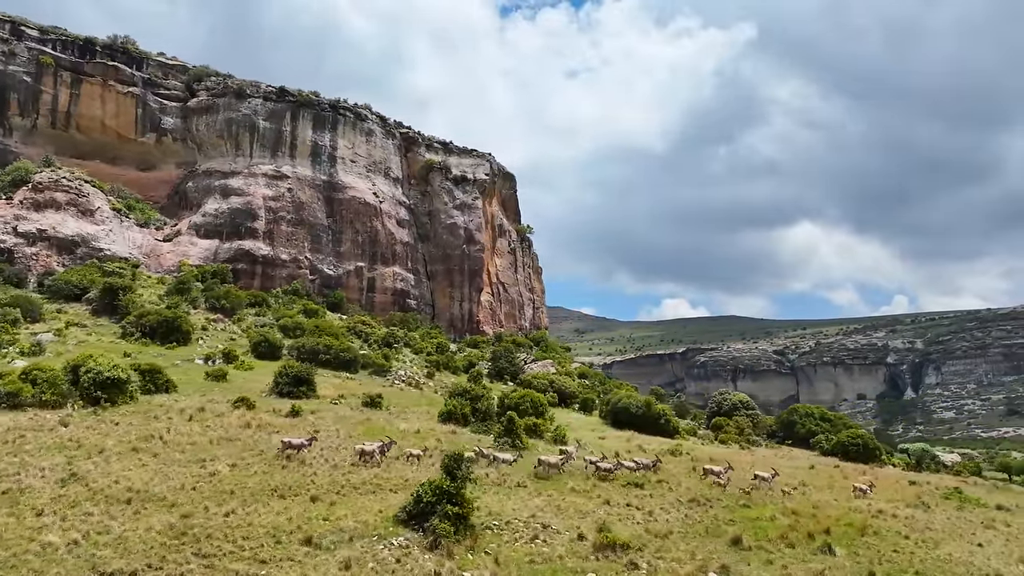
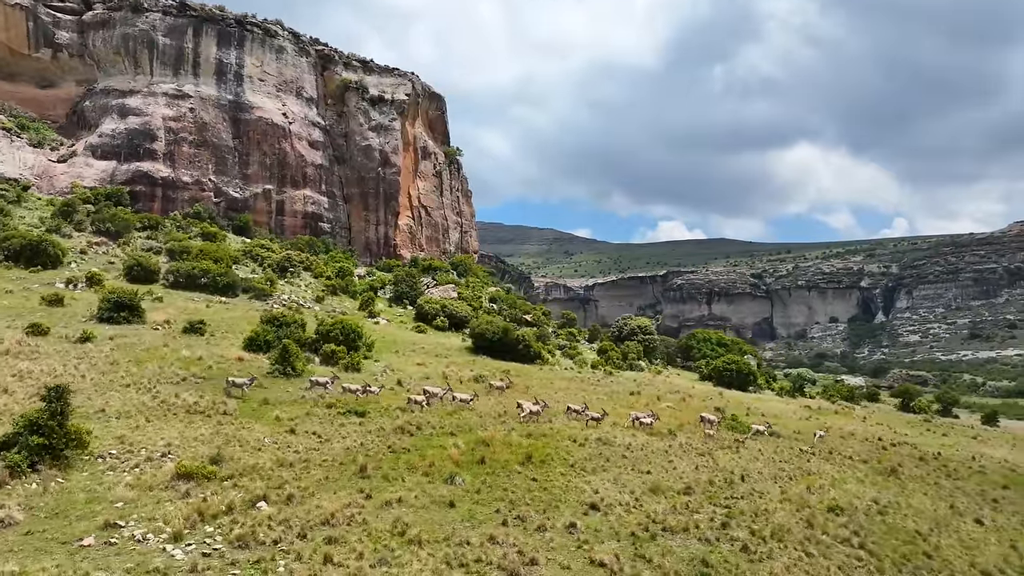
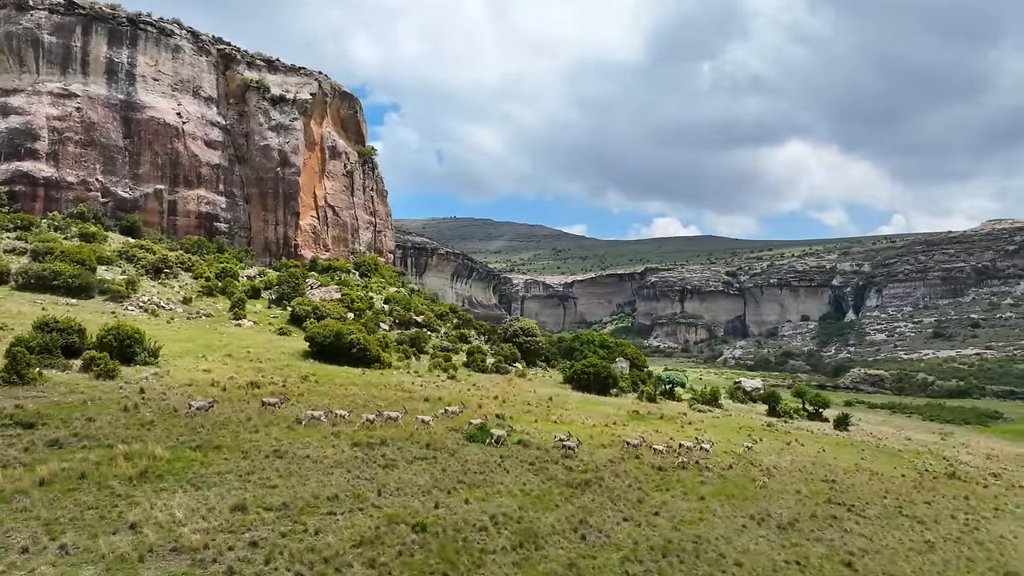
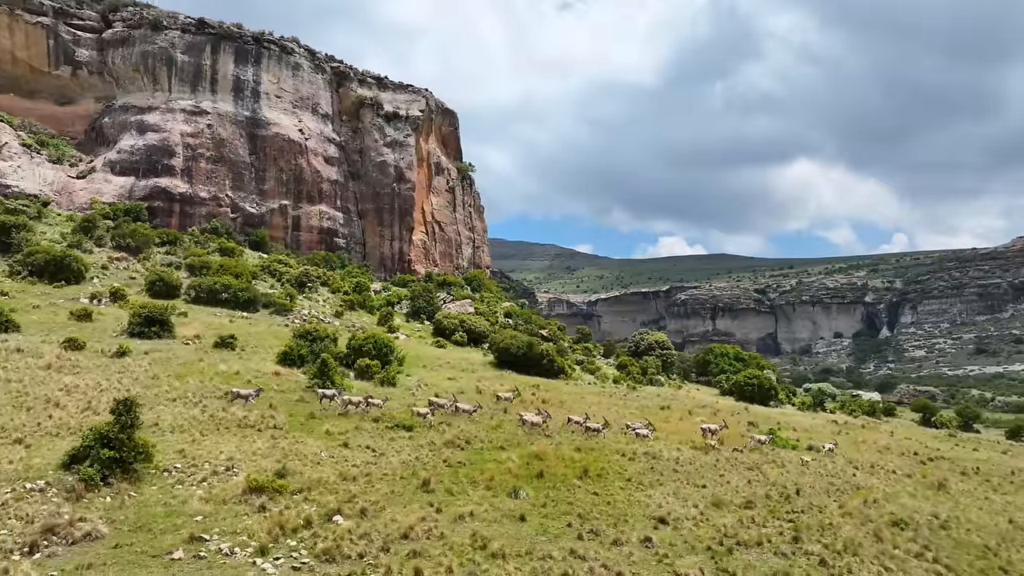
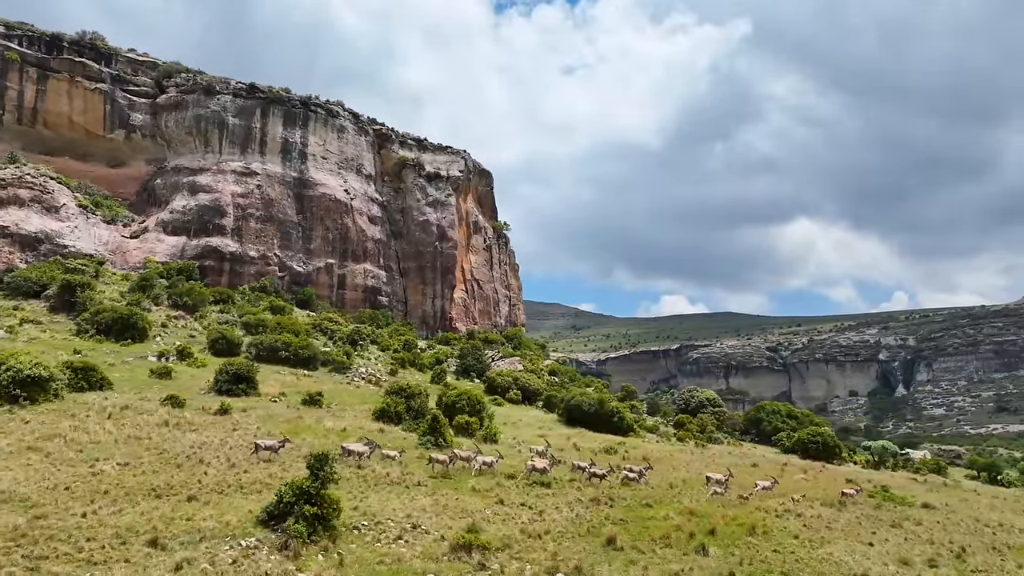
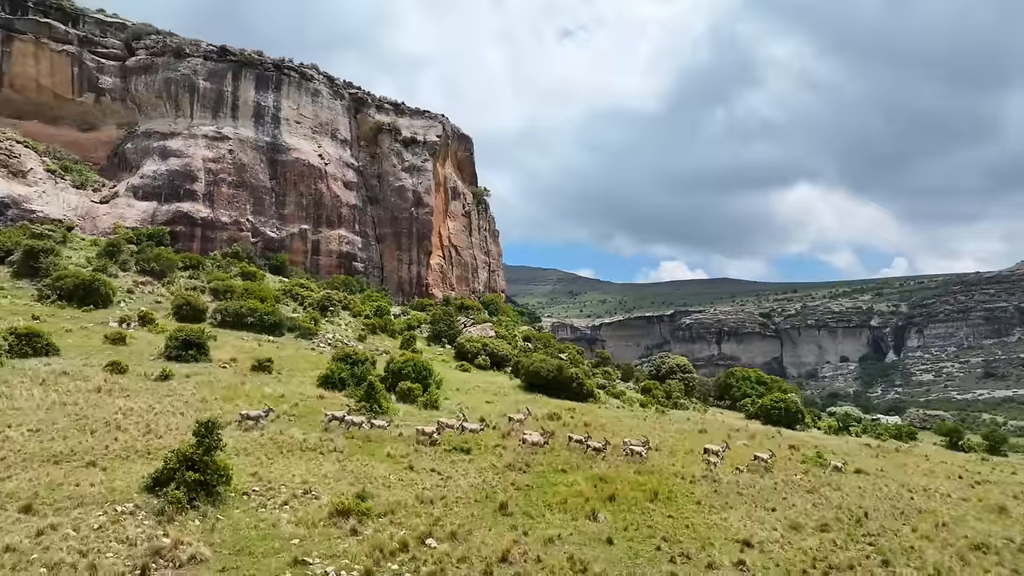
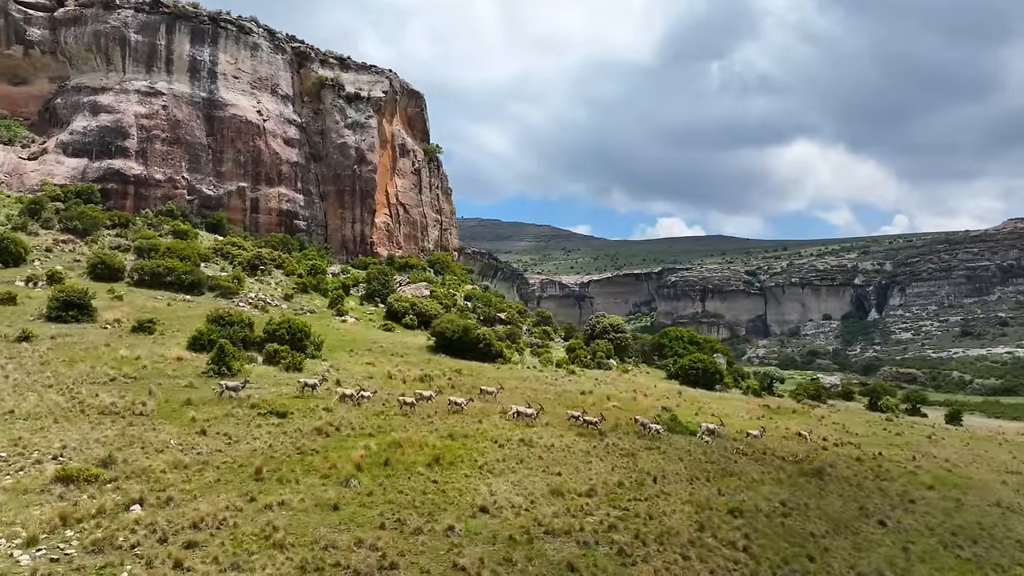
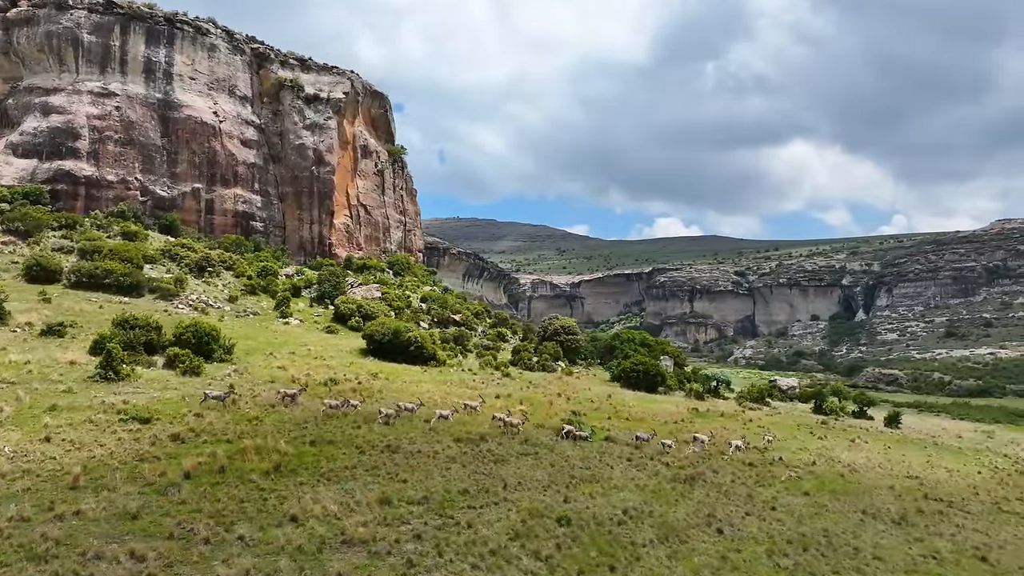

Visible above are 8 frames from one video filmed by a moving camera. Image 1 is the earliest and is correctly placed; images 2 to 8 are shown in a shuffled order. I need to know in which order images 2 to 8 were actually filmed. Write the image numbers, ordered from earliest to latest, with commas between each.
5, 6, 4, 2, 7, 8, 3
